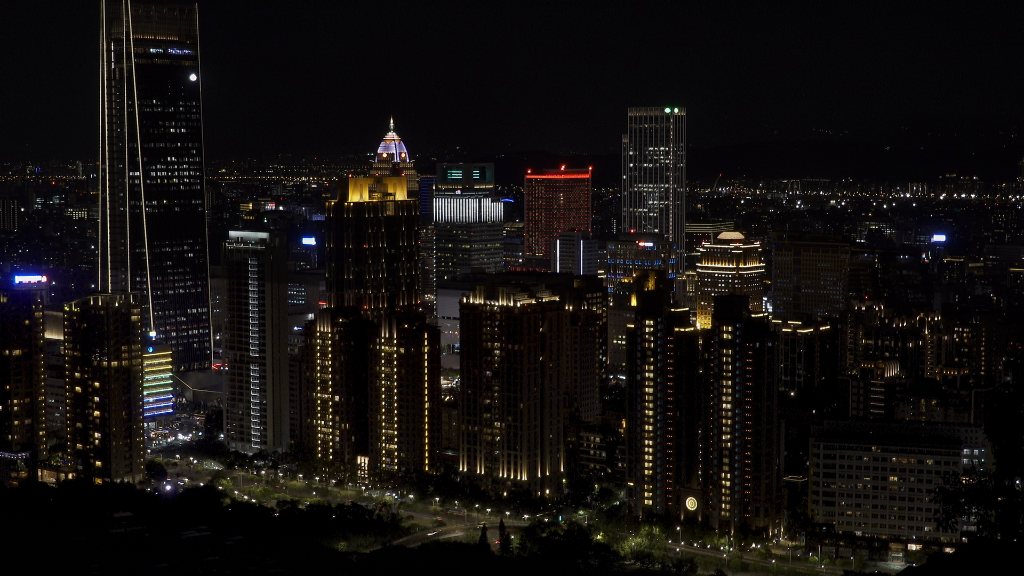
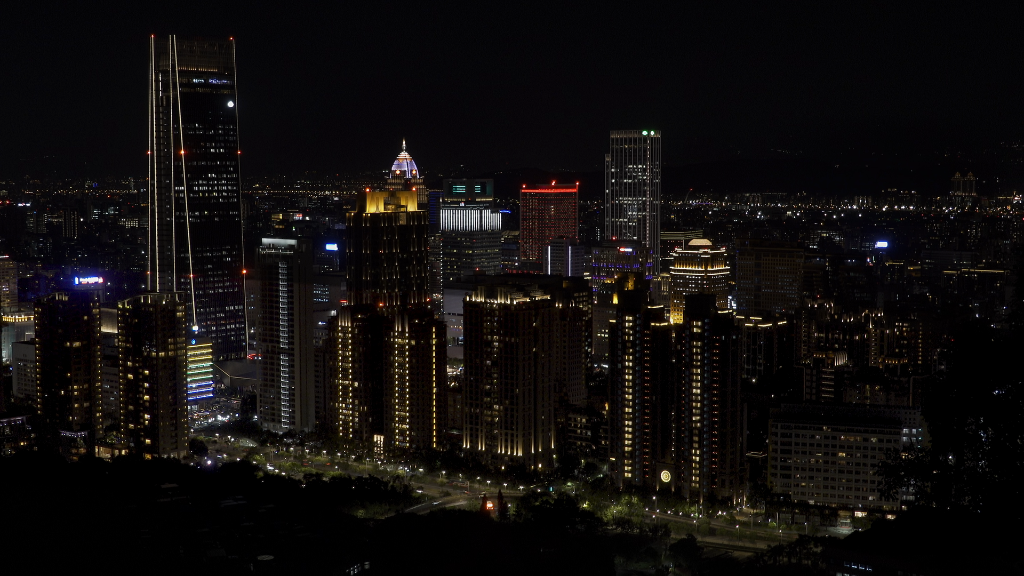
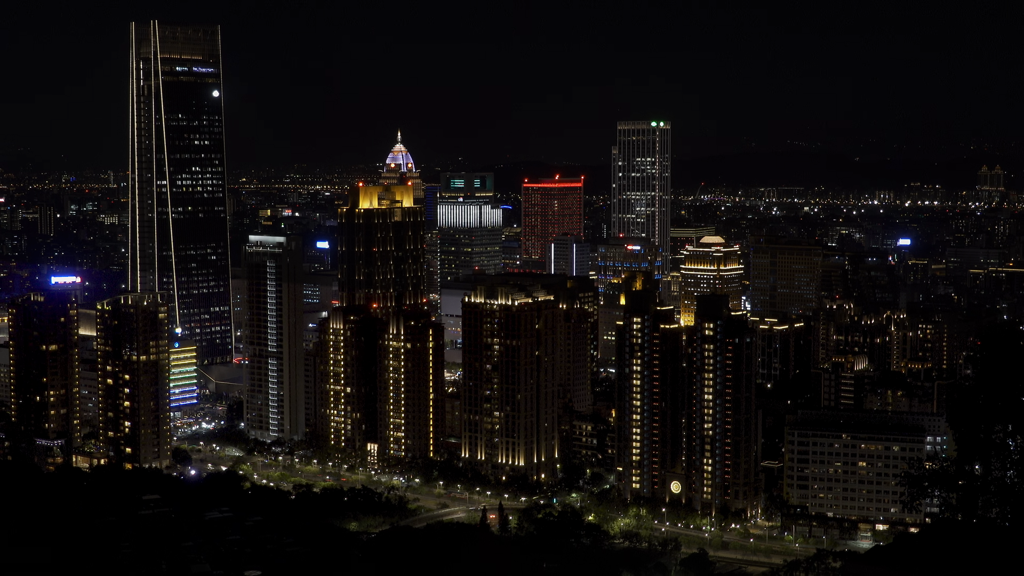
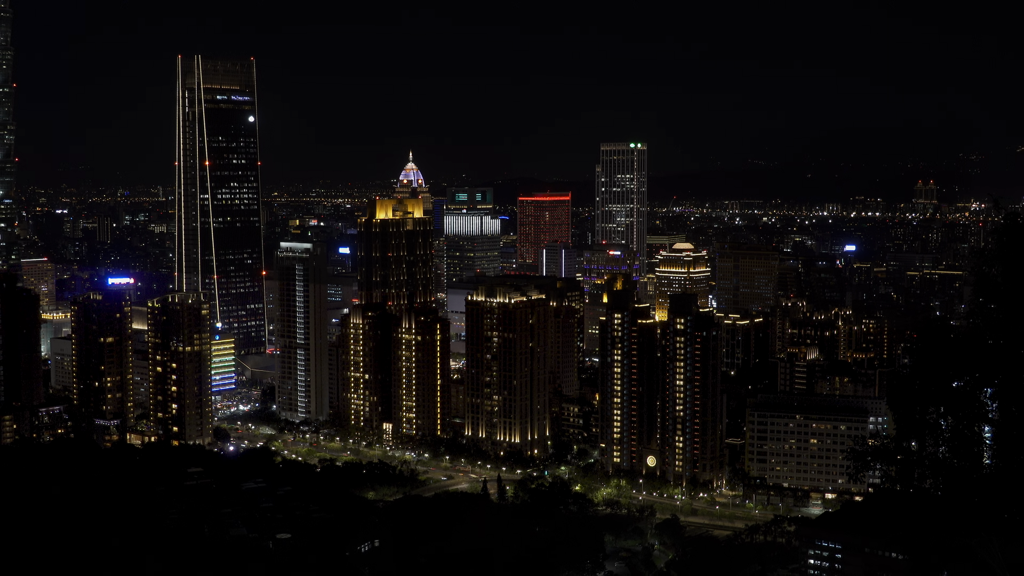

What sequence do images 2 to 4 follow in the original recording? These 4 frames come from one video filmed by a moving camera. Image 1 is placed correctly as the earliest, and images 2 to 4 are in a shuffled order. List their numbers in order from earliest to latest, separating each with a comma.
3, 2, 4
